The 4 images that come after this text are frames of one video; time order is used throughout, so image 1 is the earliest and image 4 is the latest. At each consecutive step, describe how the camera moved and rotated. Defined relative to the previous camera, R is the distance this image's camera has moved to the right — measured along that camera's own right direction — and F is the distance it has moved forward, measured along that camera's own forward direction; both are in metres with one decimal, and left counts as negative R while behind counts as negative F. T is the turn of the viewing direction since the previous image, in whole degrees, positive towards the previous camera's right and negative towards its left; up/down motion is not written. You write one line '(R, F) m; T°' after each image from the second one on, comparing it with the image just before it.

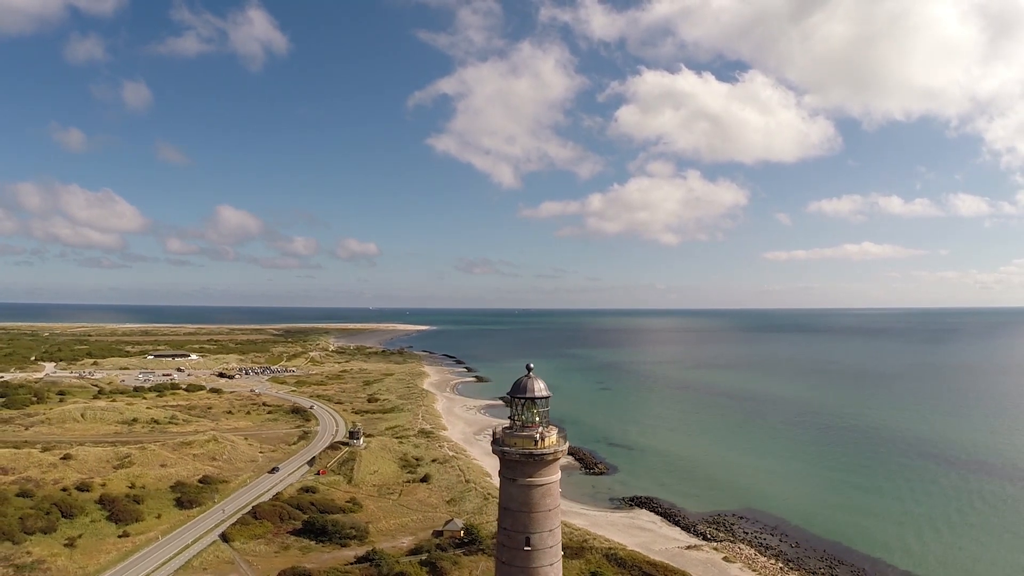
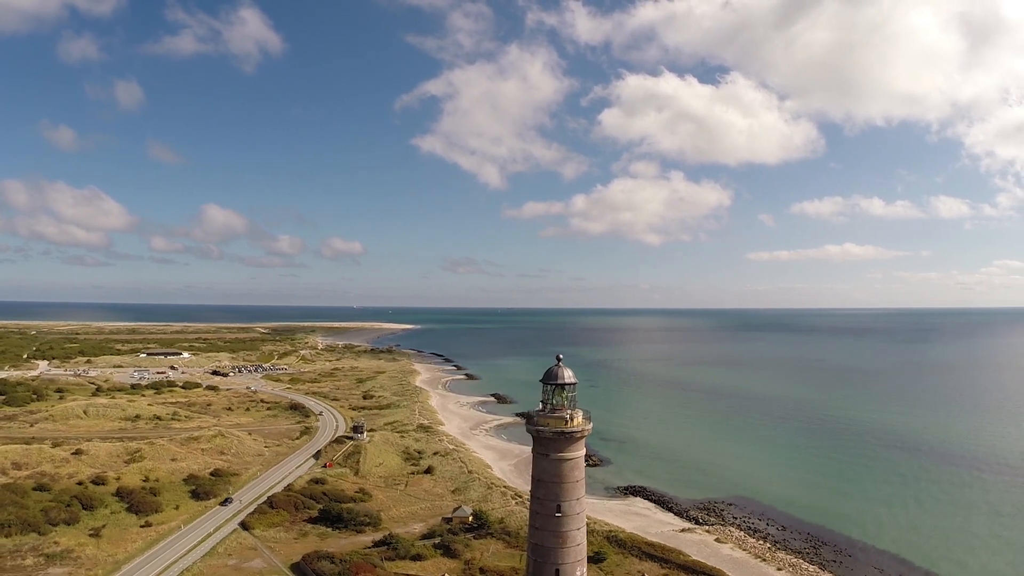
(-1.3, -2.1) m; +2°
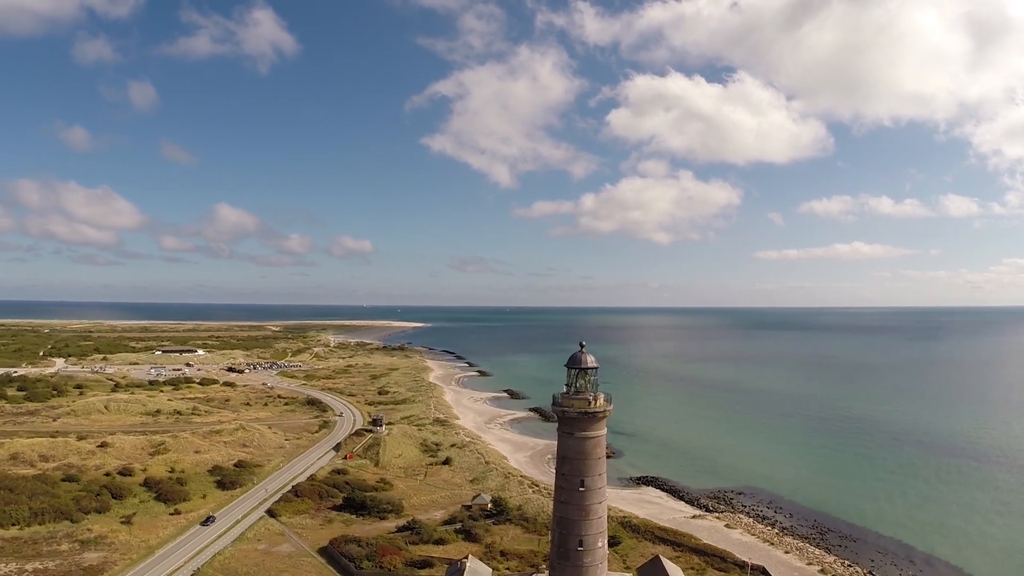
(-0.6, -1.3) m; -1°
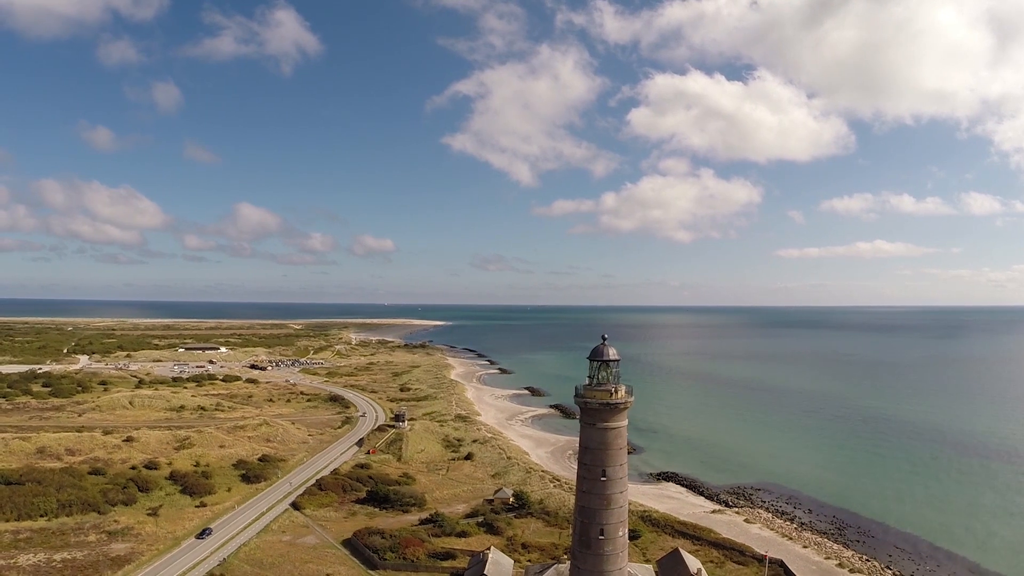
(-0.4, -0.4) m; -1°
